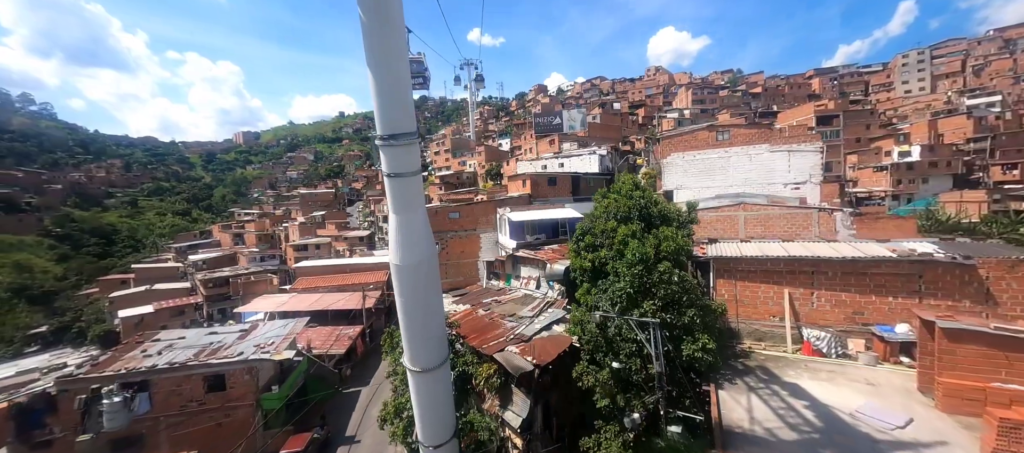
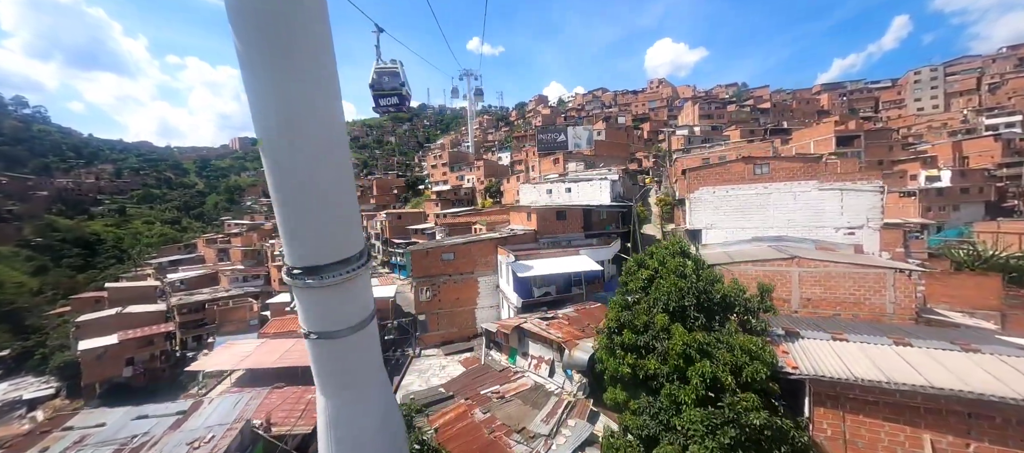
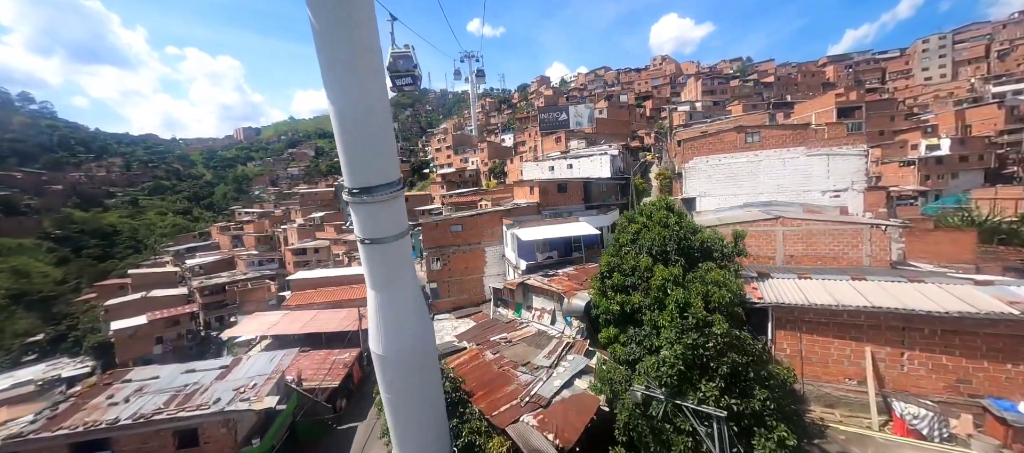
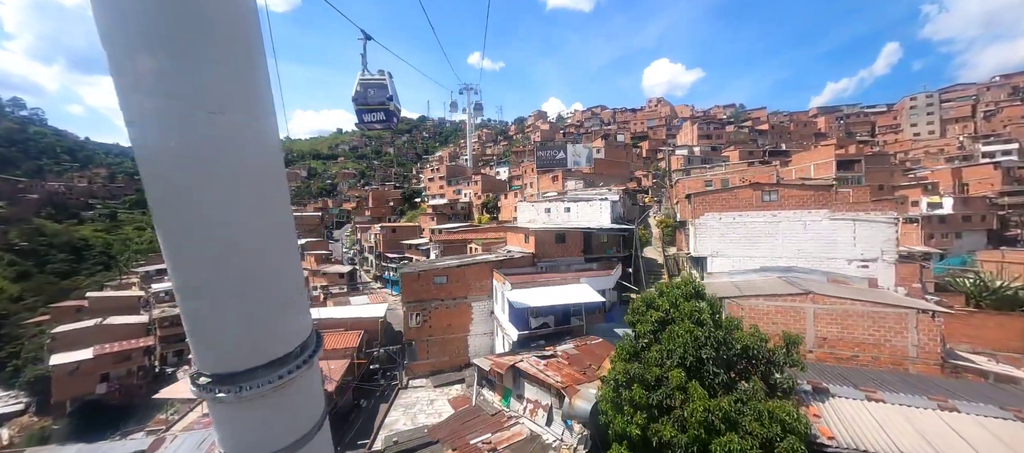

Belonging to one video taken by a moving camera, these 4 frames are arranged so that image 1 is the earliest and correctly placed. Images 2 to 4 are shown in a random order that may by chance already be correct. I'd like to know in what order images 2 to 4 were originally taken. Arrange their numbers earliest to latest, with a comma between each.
3, 2, 4
